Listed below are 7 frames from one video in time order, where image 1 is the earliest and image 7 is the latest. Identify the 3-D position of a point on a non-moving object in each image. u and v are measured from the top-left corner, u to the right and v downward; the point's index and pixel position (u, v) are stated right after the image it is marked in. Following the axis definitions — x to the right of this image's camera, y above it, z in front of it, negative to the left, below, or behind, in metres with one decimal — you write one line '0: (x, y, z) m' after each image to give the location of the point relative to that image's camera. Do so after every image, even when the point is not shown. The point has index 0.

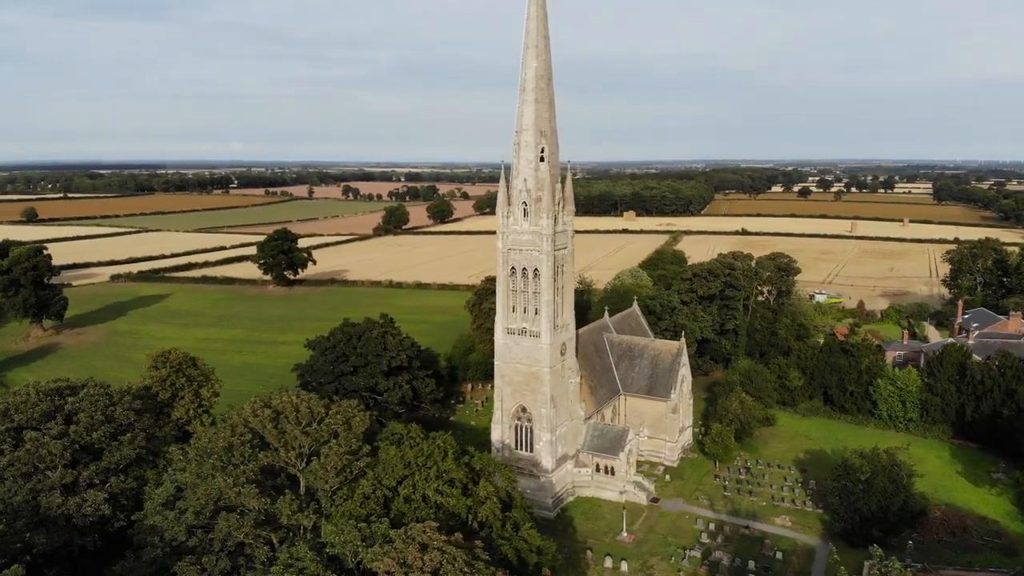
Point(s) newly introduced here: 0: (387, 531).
0: (-3.3, -6.2, +18.2) m
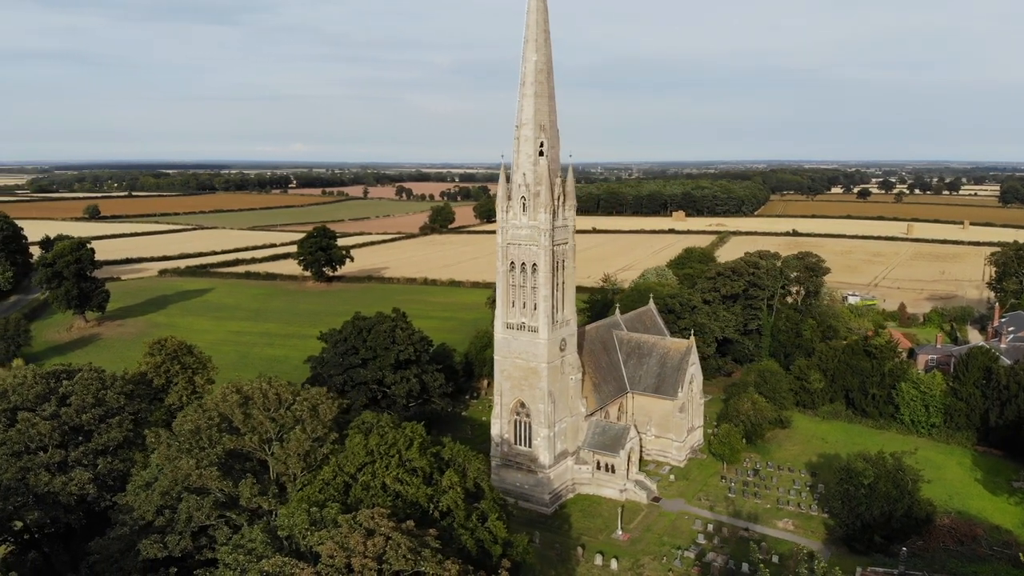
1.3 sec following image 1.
0: (-4.7, -5.9, +18.4) m
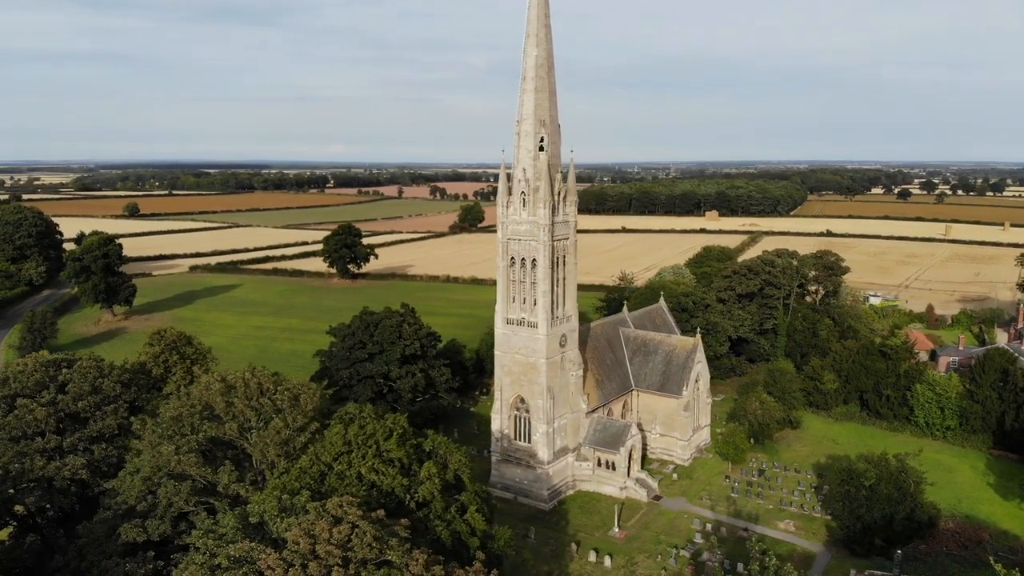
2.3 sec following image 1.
0: (-5.5, -5.7, +18.6) m
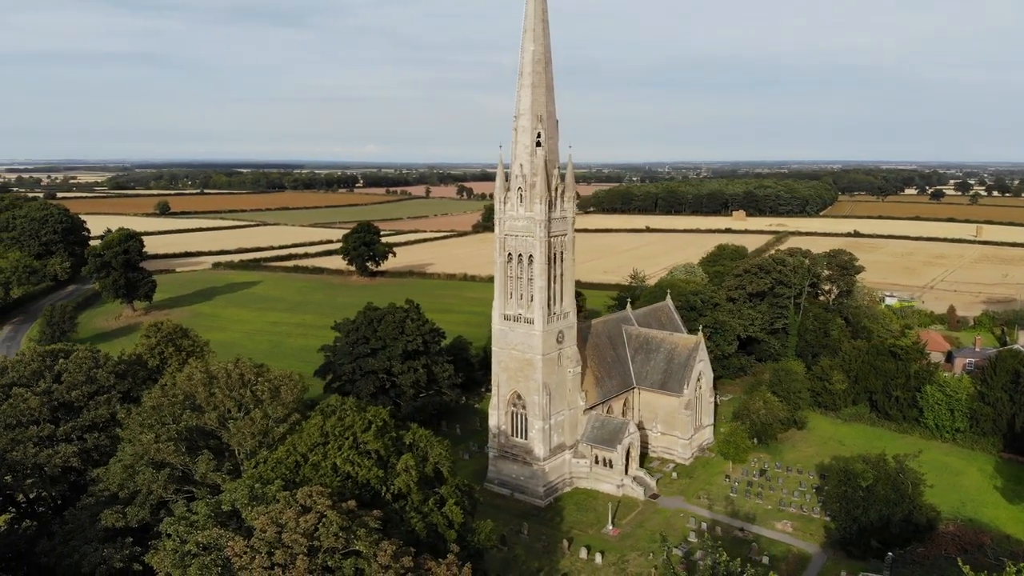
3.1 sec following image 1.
0: (-6.3, -5.4, +18.8) m
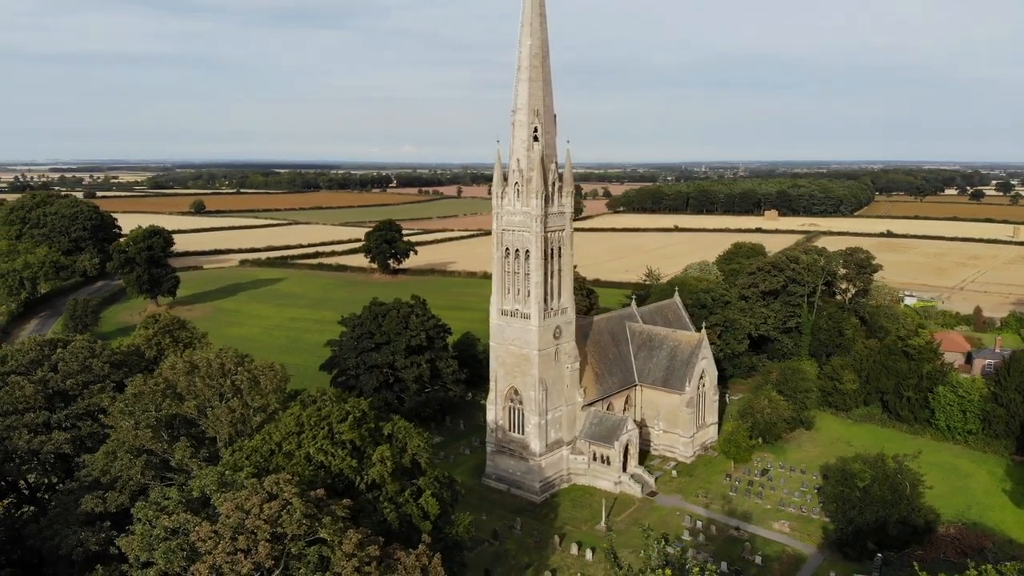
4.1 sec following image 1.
0: (-7.2, -5.2, +19.0) m
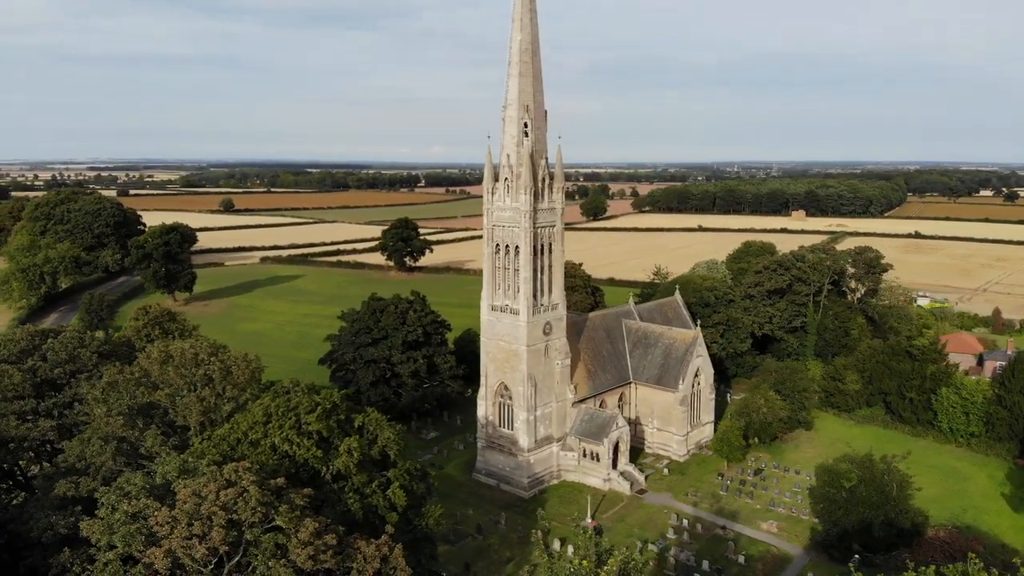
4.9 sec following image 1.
0: (-8.4, -4.9, +19.3) m
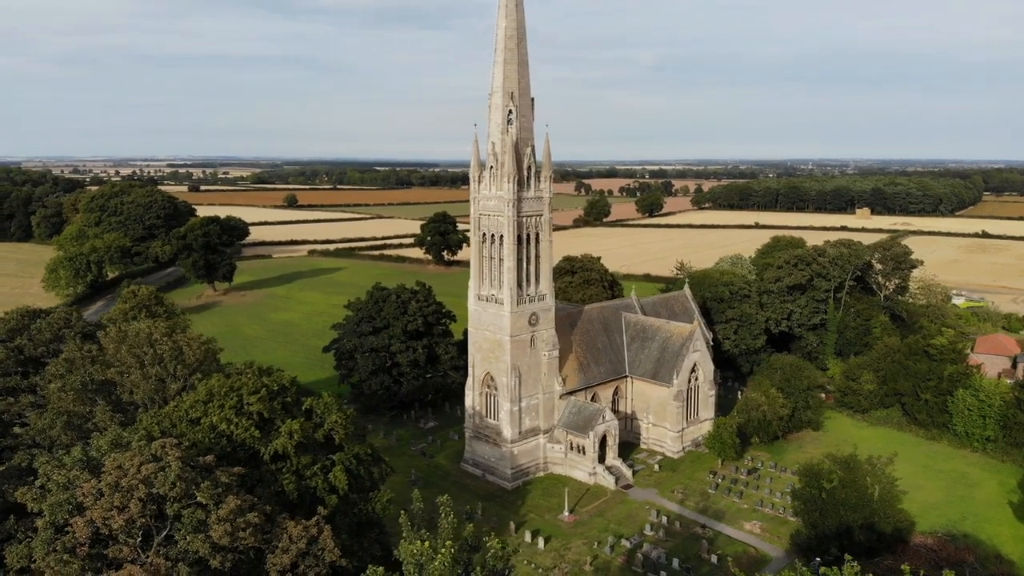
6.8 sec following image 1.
0: (-10.5, -4.3, +19.8) m
